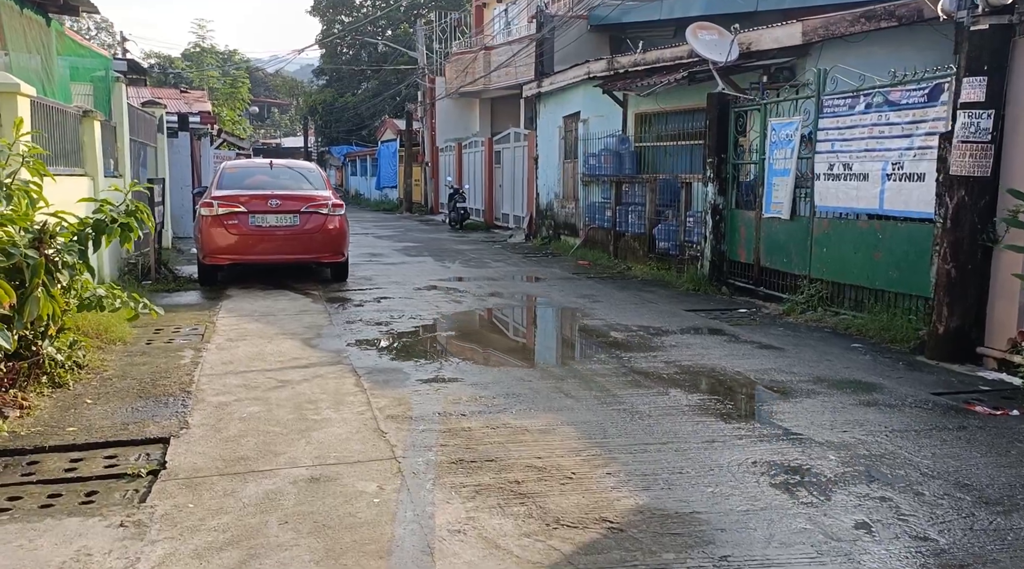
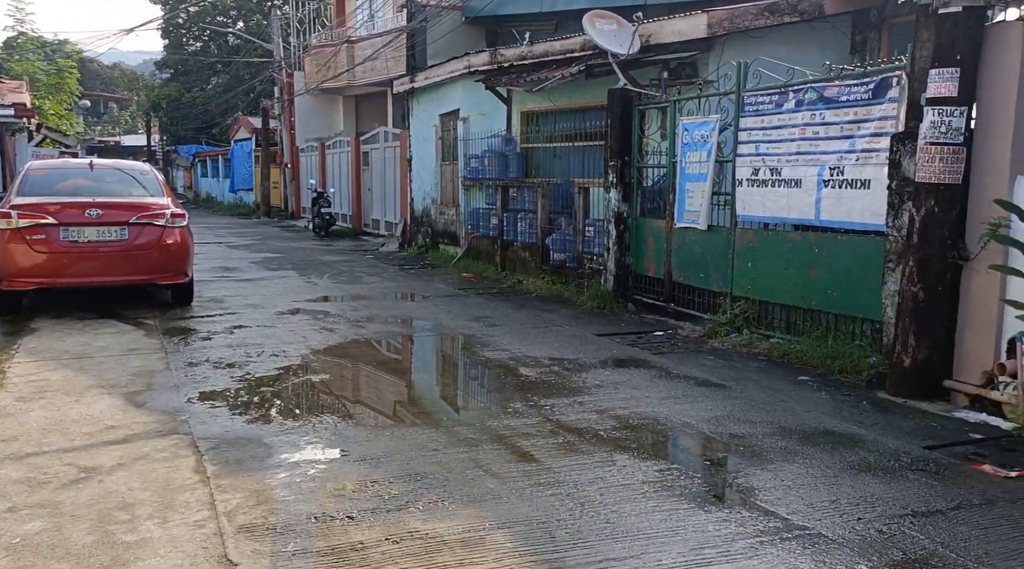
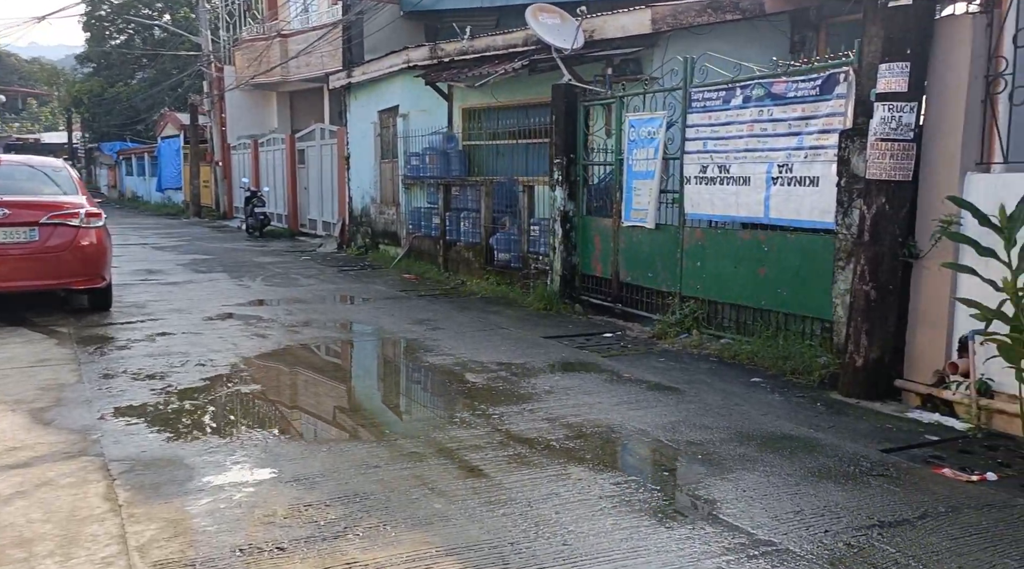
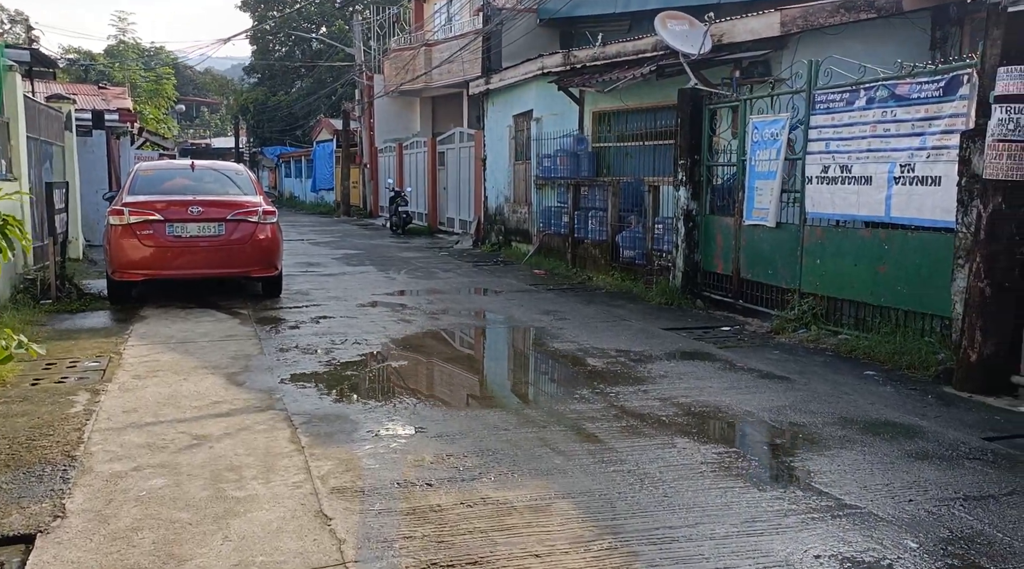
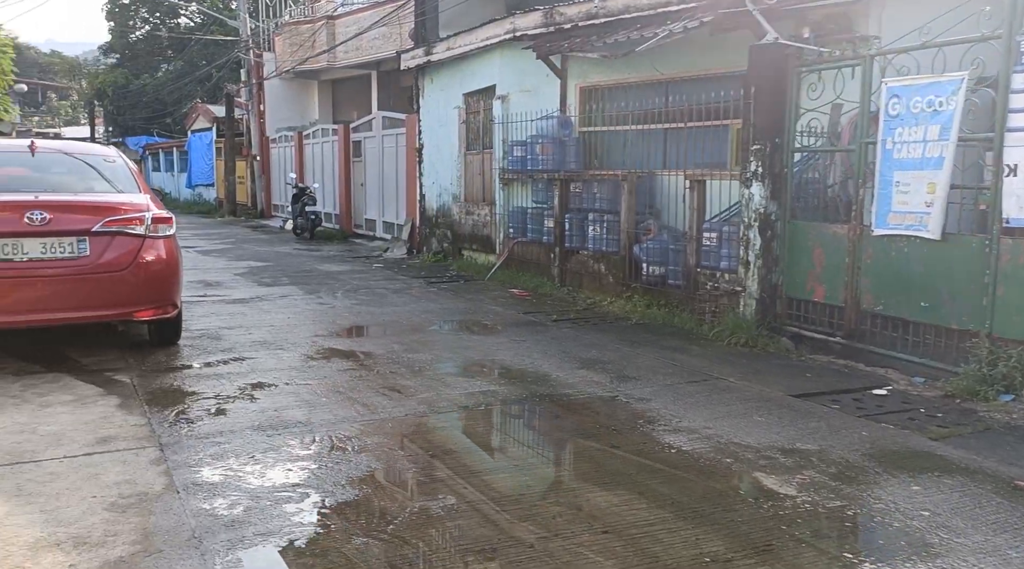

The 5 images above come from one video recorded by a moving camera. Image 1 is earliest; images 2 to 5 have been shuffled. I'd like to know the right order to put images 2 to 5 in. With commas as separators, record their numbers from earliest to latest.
4, 2, 3, 5
